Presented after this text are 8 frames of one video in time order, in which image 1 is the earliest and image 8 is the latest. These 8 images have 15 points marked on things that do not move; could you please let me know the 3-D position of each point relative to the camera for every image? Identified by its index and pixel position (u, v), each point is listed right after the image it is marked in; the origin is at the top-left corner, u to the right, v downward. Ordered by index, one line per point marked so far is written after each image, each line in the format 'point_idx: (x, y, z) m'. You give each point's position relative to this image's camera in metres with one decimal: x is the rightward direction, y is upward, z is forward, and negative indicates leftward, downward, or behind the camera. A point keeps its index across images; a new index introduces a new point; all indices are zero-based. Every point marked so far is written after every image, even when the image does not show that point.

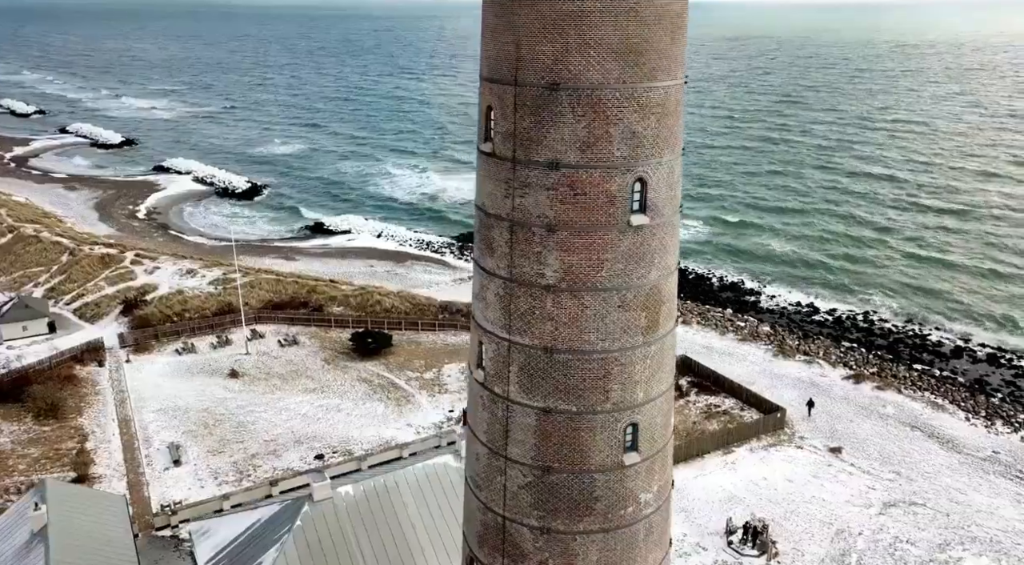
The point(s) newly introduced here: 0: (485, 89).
0: (-0.3, +2.7, +12.5) m
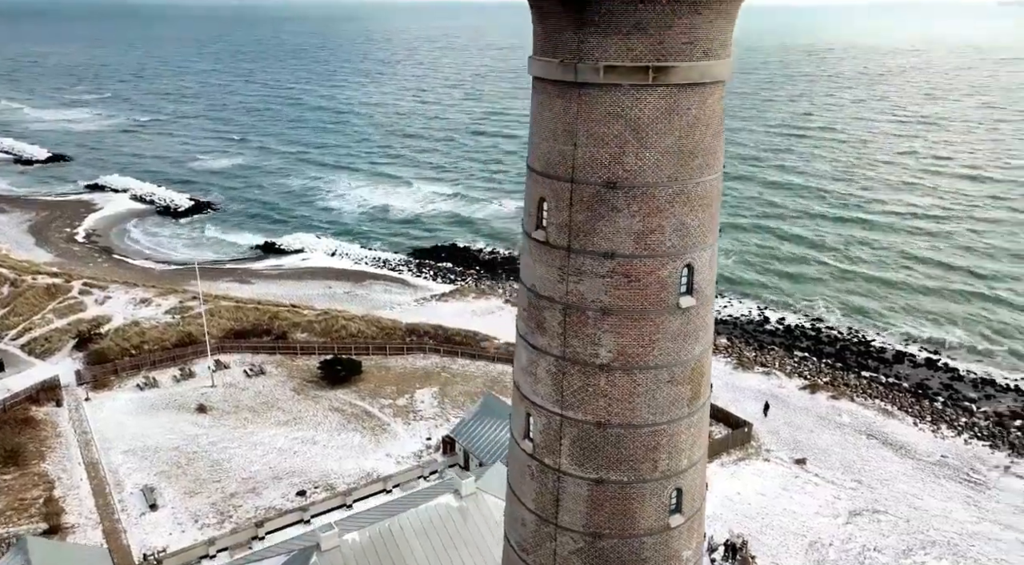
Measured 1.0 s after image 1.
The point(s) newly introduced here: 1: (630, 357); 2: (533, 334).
0: (+0.4, +1.5, +13.0) m
1: (+1.8, -1.1, +12.7) m
2: (+0.3, -0.8, +13.4) m
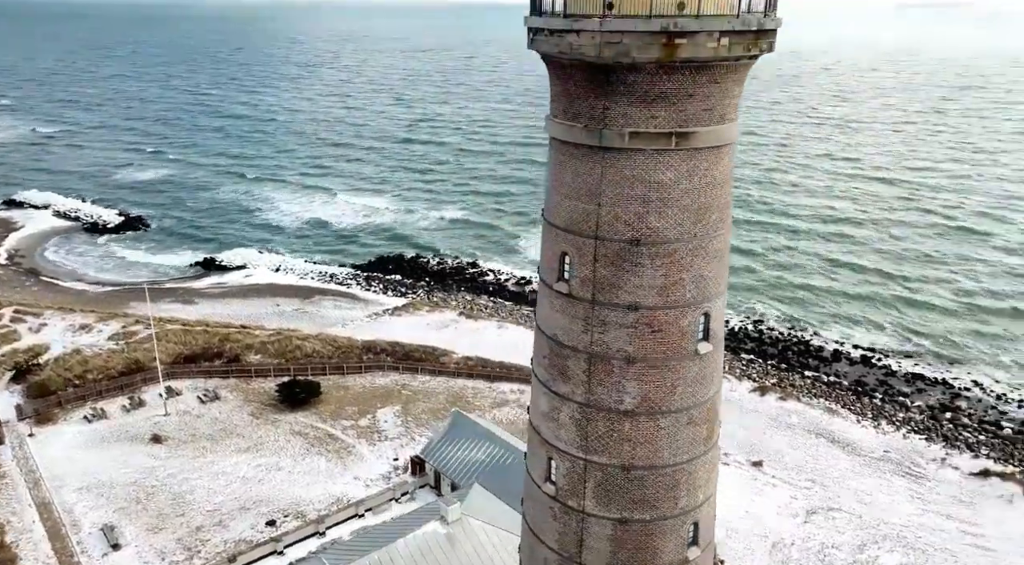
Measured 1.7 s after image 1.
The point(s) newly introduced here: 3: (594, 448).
0: (+0.8, +0.7, +13.3) m
1: (+2.2, -1.9, +13.2) m
2: (+0.7, -1.6, +13.8) m
3: (+1.3, -2.7, +13.5) m
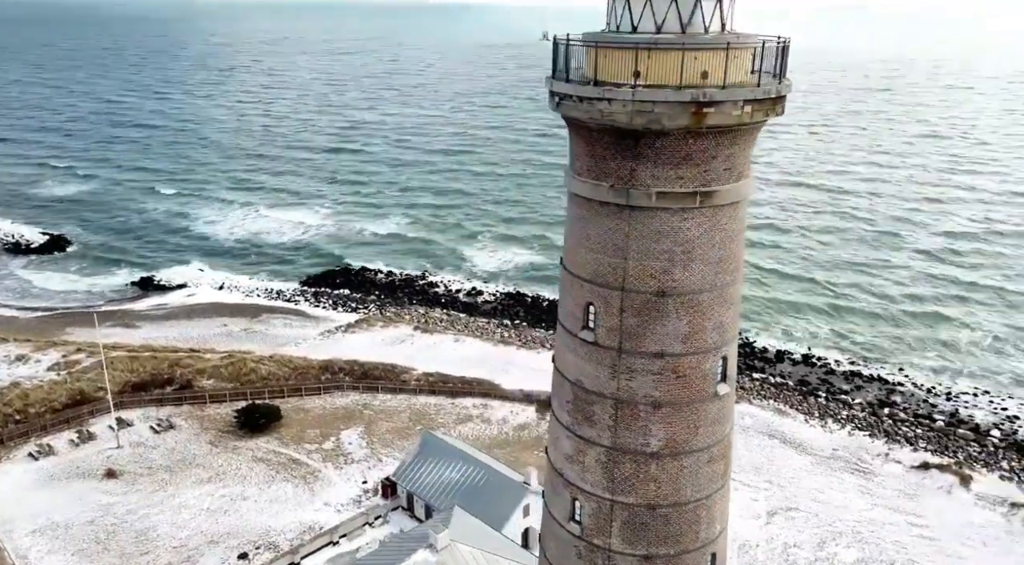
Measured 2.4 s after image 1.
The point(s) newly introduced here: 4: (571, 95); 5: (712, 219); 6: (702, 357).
0: (+1.2, -0.1, +13.7) m
1: (+2.7, -2.6, +13.8) m
2: (+1.1, -2.4, +14.2) m
3: (+1.8, -3.4, +14.0) m
4: (+0.9, +2.8, +12.8) m
5: (+3.1, +1.0, +13.0) m
6: (+3.0, -1.2, +13.5) m
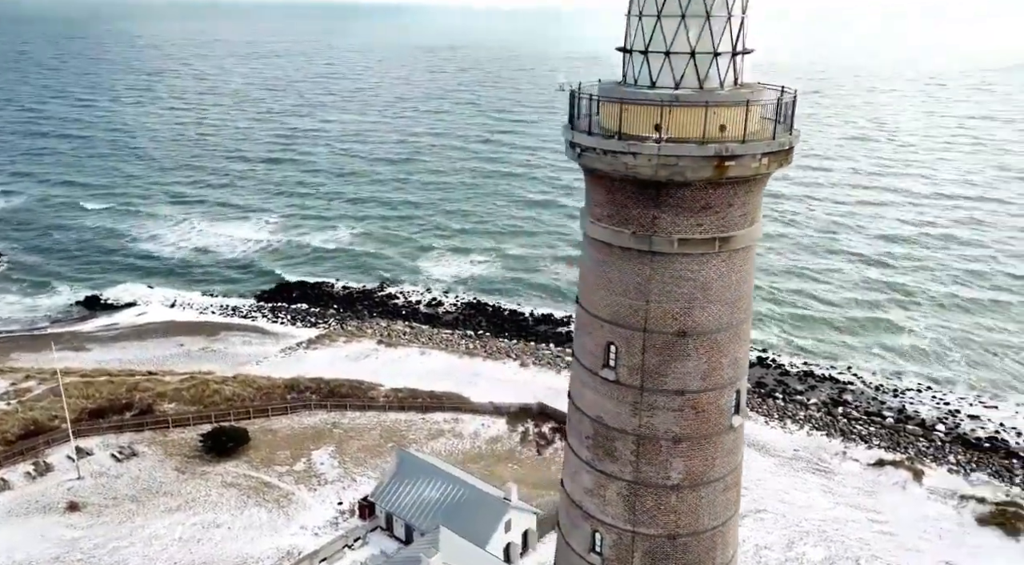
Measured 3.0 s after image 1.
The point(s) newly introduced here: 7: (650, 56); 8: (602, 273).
0: (+1.6, -0.8, +14.1) m
1: (+3.1, -3.3, +14.3) m
2: (+1.5, -3.1, +14.6) m
3: (+2.2, -4.1, +14.5) m
4: (+1.3, +2.1, +13.2) m
5: (+3.5, +0.3, +13.5) m
6: (+3.4, -1.8, +14.0) m
7: (+2.2, +3.5, +13.4) m
8: (+1.5, +0.2, +14.0) m
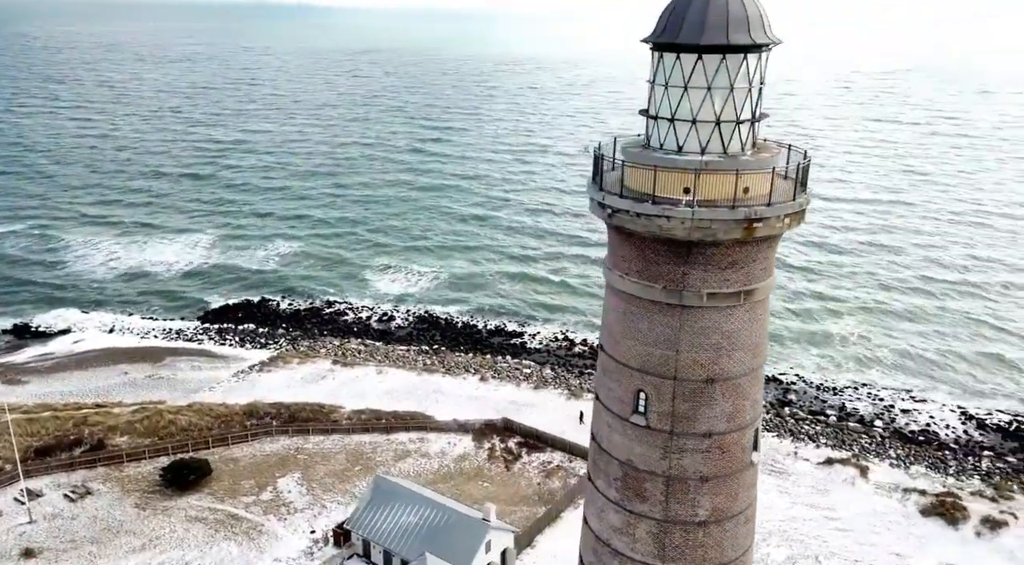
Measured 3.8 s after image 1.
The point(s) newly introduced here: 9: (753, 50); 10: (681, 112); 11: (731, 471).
0: (+2.1, -1.6, +14.7) m
1: (+3.7, -4.1, +15.1) m
2: (+2.1, -4.0, +15.2) m
3: (+2.9, -4.9, +15.2) m
4: (+1.9, +1.2, +13.7) m
5: (+4.1, -0.5, +14.4) m
6: (+4.1, -2.6, +14.9) m
7: (+2.7, +2.6, +14.1) m
8: (+2.0, -0.7, +14.6) m
9: (+3.9, +3.7, +13.7) m
10: (+2.8, +2.8, +14.0) m
11: (+3.9, -3.3, +15.0) m
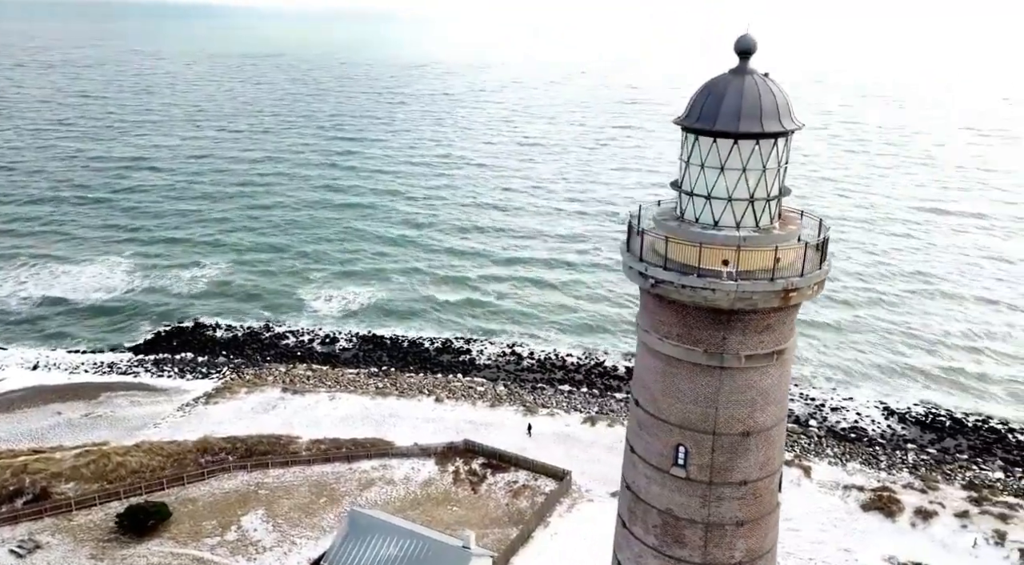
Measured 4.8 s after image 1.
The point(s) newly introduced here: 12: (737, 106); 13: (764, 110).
0: (+3.0, -2.8, +15.6) m
1: (+4.6, -5.2, +16.3) m
2: (+3.0, -5.1, +16.2) m
3: (+3.8, -6.0, +16.3) m
4: (+2.8, 0.0, +14.5) m
5: (+5.0, -1.5, +15.5) m
6: (+4.9, -3.7, +16.0) m
7: (+3.5, +1.5, +15.0) m
8: (+2.9, -1.9, +15.4) m
9: (+4.8, +2.6, +14.8) m
10: (+3.6, +1.7, +14.9) m
11: (+4.8, -4.4, +16.1) m
12: (+3.9, +3.1, +14.6) m
13: (+4.4, +3.0, +14.6) m
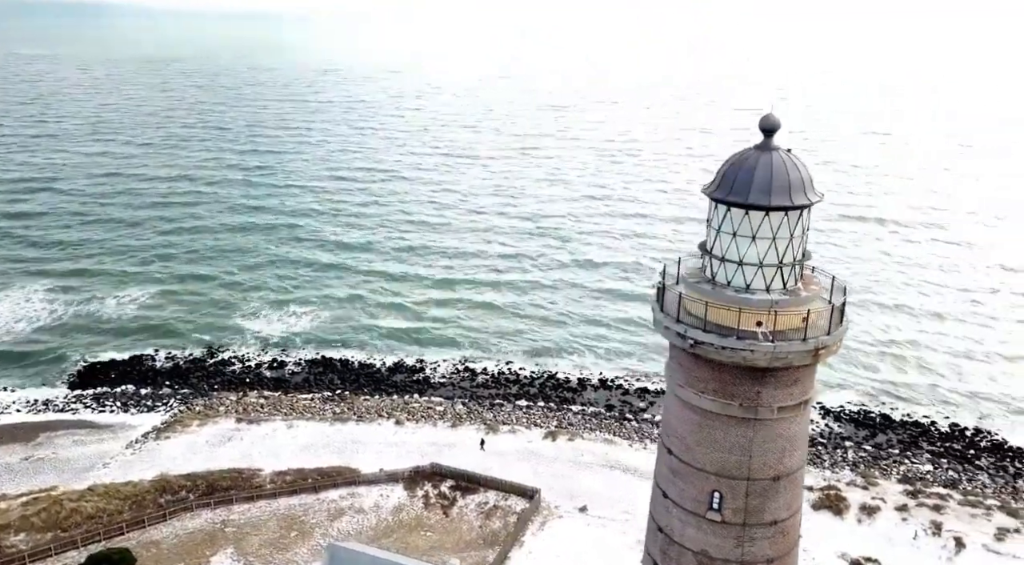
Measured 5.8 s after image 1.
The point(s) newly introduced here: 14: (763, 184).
0: (+3.9, -3.8, +16.5) m
1: (+5.5, -6.2, +17.3) m
2: (+3.9, -6.1, +17.0) m
3: (+4.7, -7.1, +17.2) m
4: (+3.7, -1.1, +15.3) m
5: (+5.8, -2.6, +16.5) m
6: (+5.8, -4.7, +17.1) m
7: (+4.4, +0.4, +15.8) m
8: (+3.8, -2.9, +16.3) m
9: (+5.6, +1.5, +15.8) m
10: (+4.4, +0.6, +15.8) m
11: (+5.6, -5.4, +17.2) m
12: (+4.7, +2.0, +15.5) m
13: (+5.2, +1.9, +15.5) m
14: (+4.6, +2.0, +15.5) m
